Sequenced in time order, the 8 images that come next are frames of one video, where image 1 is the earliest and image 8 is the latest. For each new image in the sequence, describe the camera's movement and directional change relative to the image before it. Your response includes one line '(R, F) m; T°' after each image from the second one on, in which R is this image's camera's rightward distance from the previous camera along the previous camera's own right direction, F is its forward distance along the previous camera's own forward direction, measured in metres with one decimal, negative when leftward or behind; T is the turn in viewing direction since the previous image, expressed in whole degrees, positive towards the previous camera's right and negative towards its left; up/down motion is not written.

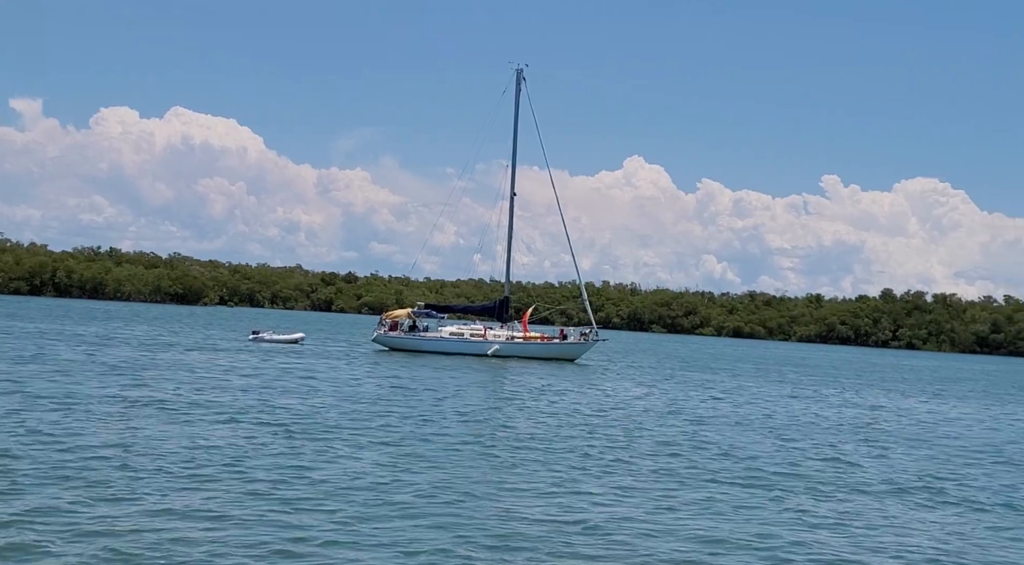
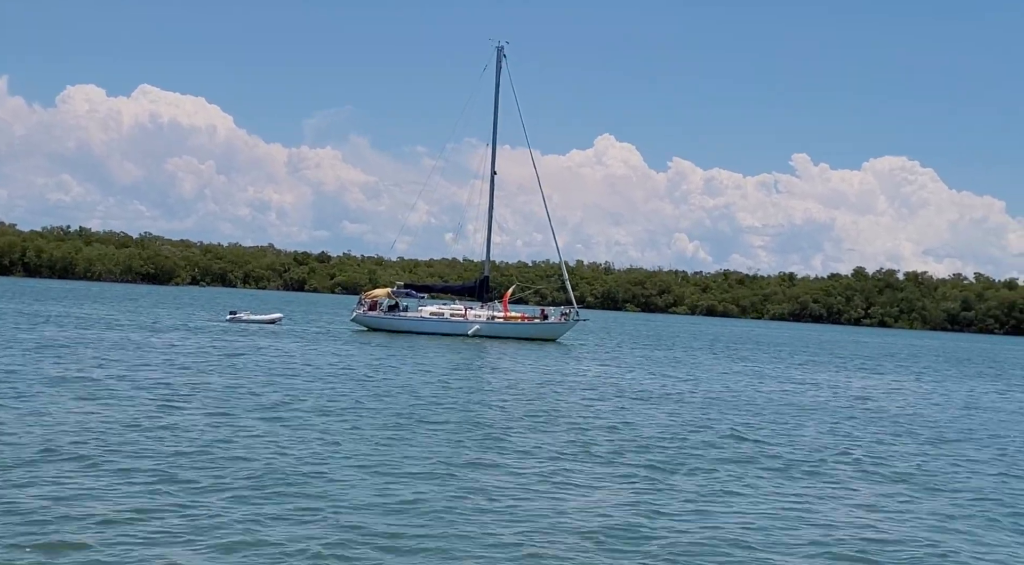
(-0.5, 0.0) m; +1°
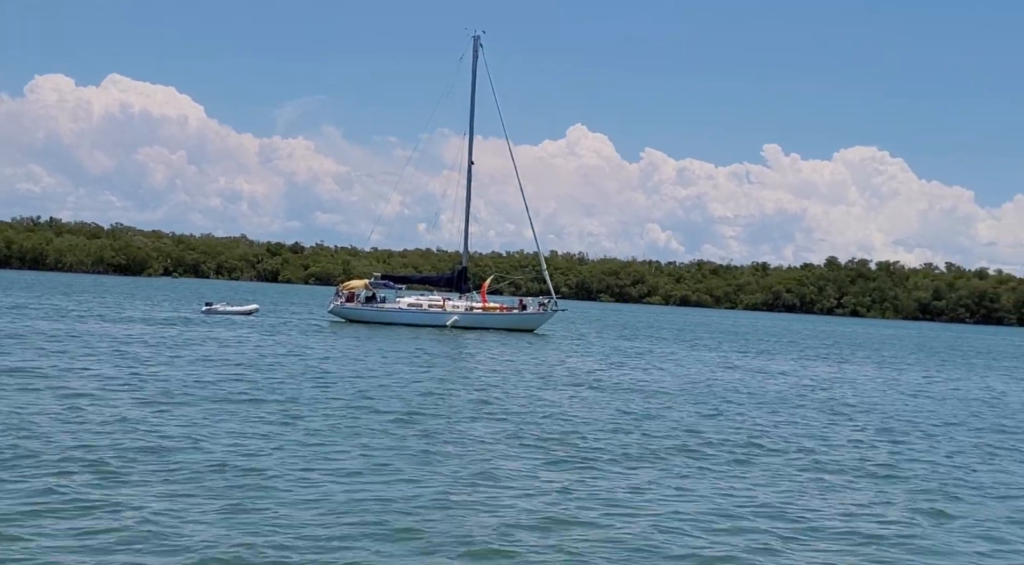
(-0.3, 0.0) m; +1°
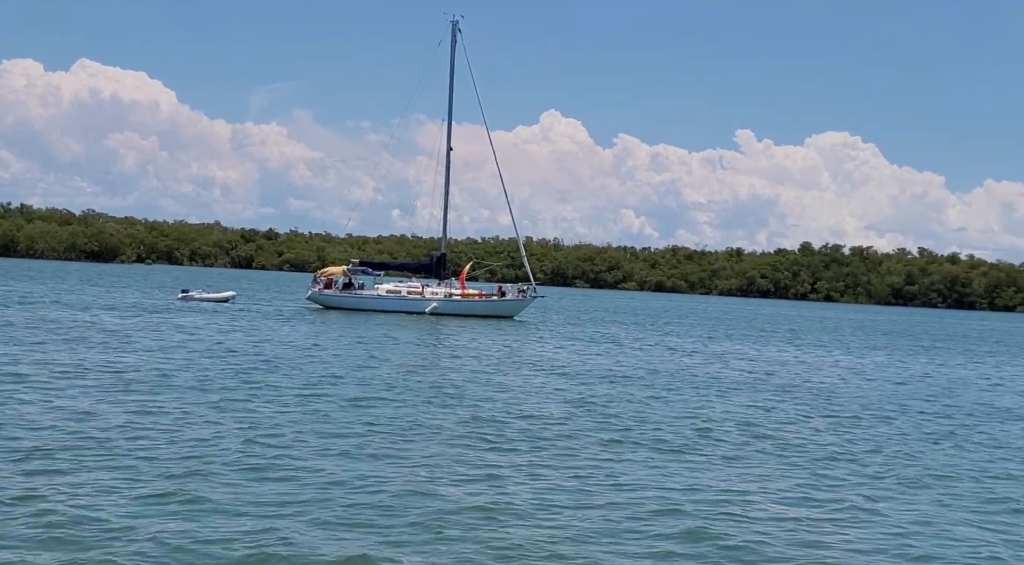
(-0.3, 0.0) m; +1°
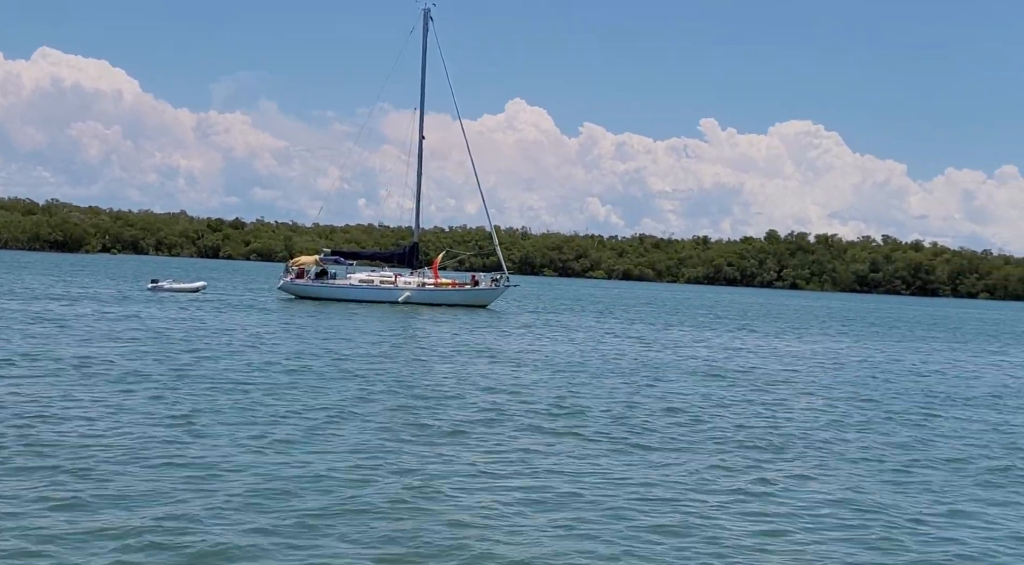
(-0.4, -0.1) m; +2°
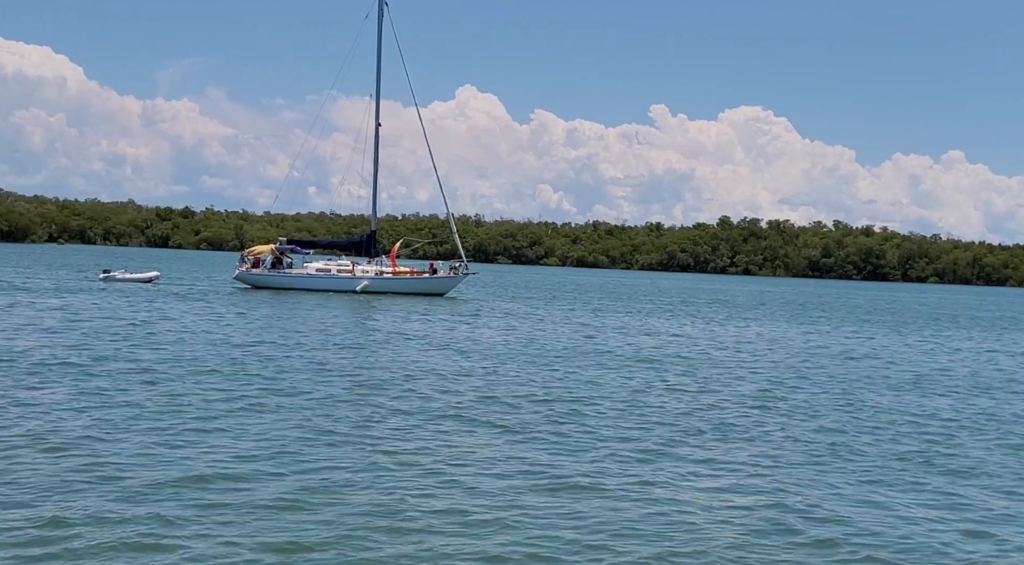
(-0.4, +0.2) m; +2°
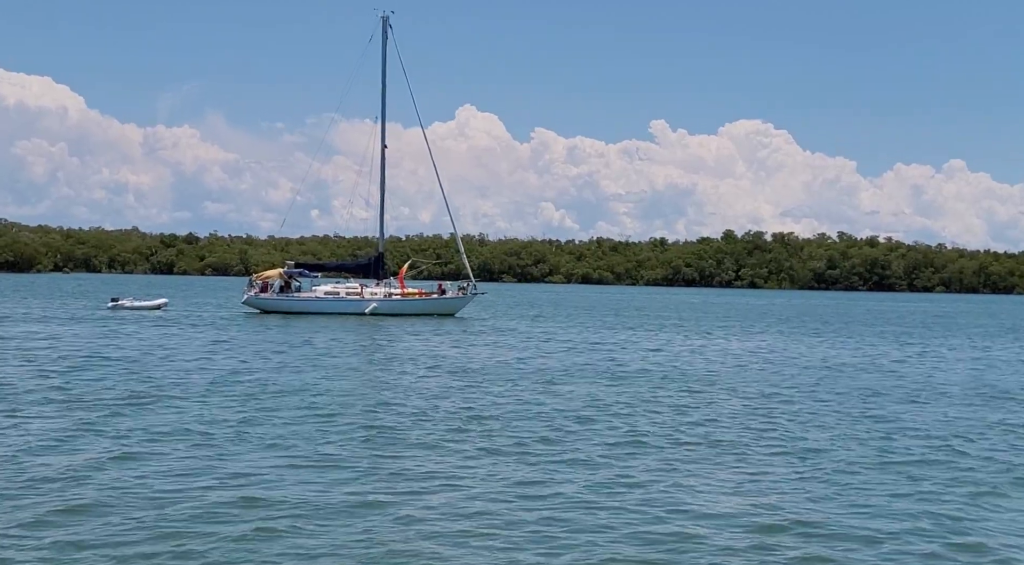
(-0.3, 0.0) m; 0°
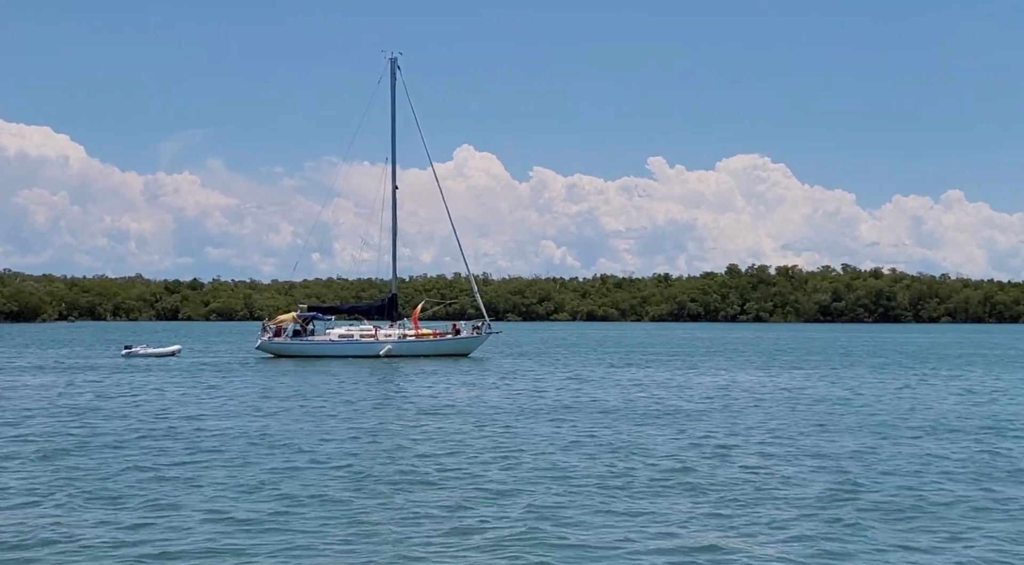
(-0.7, -0.1) m; 0°
